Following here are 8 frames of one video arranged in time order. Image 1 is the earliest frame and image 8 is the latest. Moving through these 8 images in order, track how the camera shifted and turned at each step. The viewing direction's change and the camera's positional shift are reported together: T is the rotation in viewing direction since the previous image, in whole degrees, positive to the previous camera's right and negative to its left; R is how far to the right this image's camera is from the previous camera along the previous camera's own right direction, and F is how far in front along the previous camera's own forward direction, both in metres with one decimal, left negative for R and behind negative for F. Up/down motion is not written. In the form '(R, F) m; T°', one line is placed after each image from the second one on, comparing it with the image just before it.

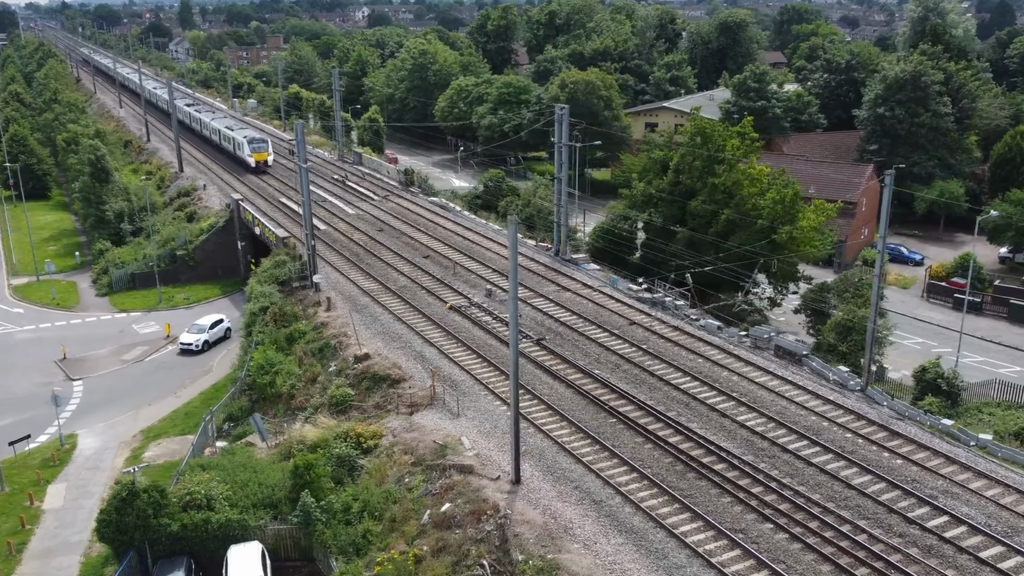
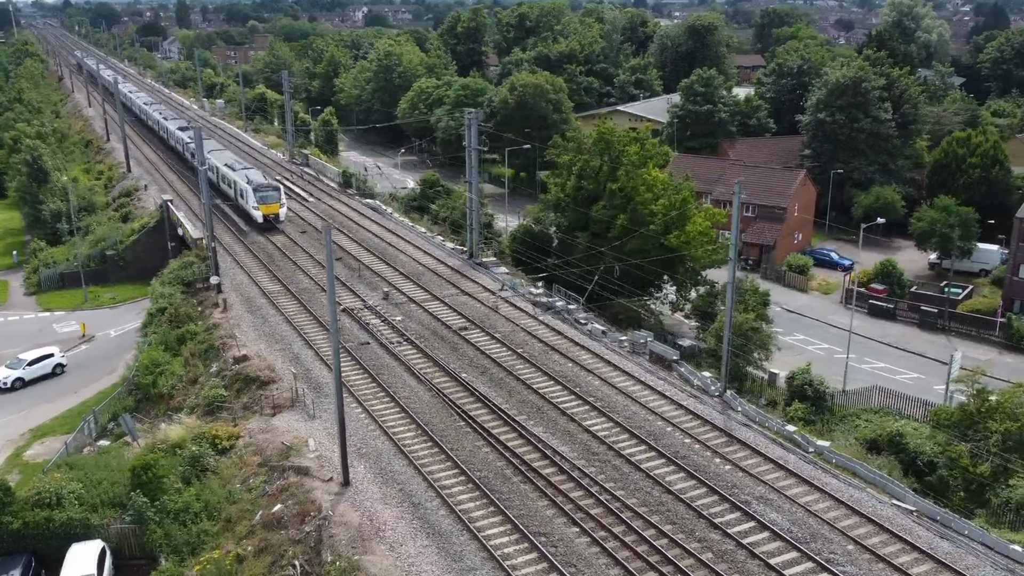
(+3.6, -0.2) m; -1°
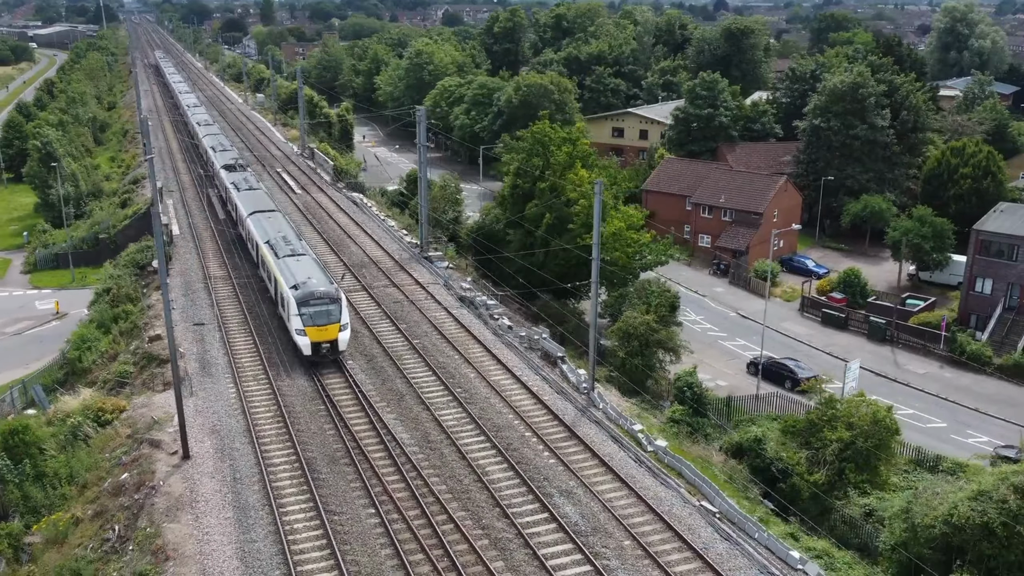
(+5.3, -0.3) m; -5°
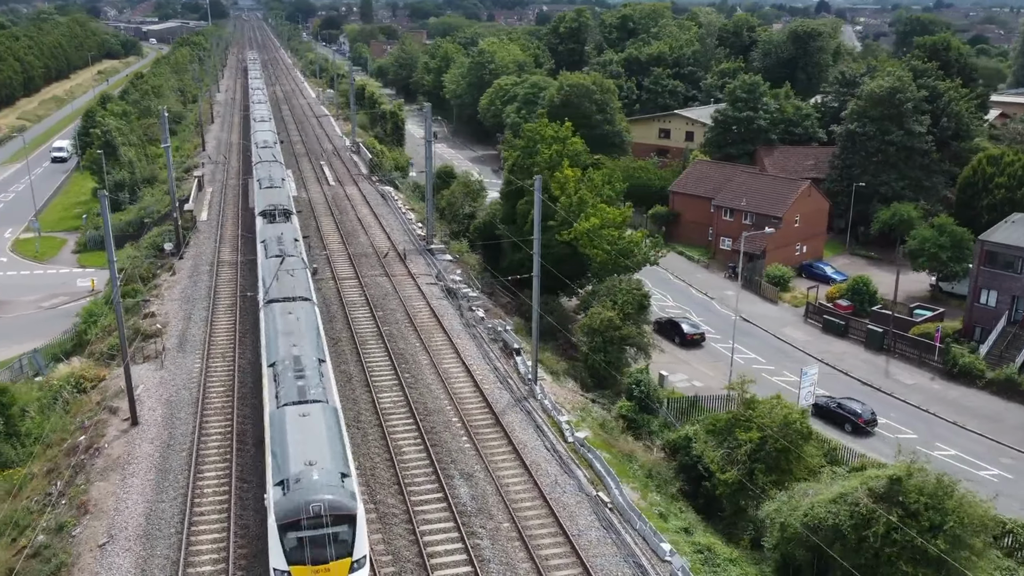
(+3.9, -0.6) m; -6°
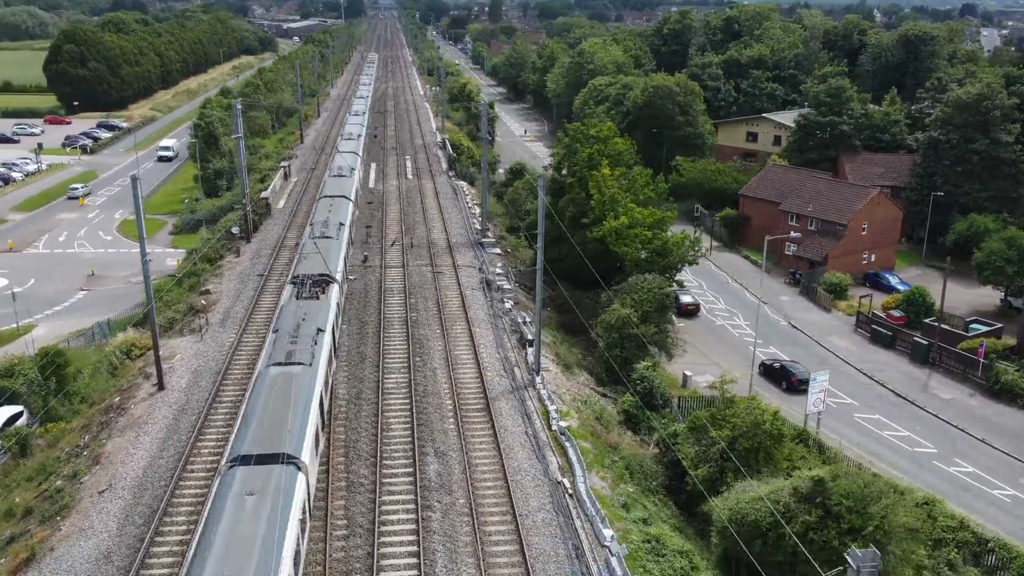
(+3.2, -0.7) m; -8°
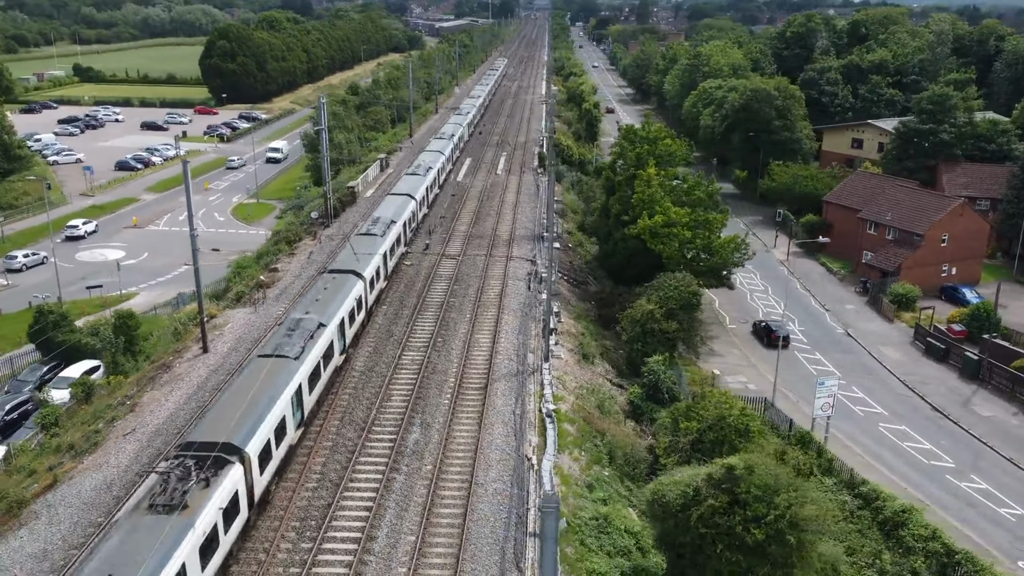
(+3.7, -1.0) m; -9°
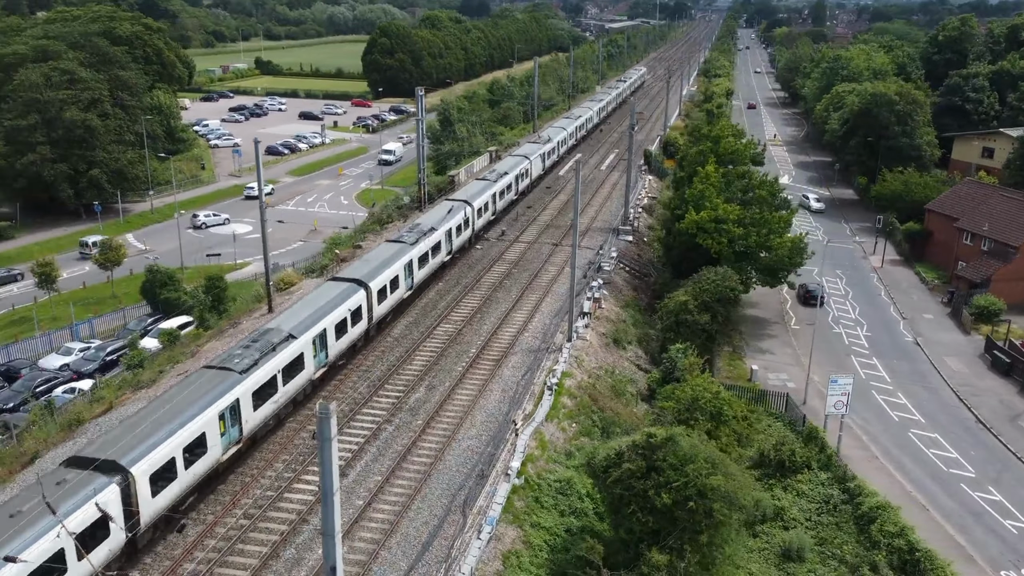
(+4.2, -1.4) m; -10°
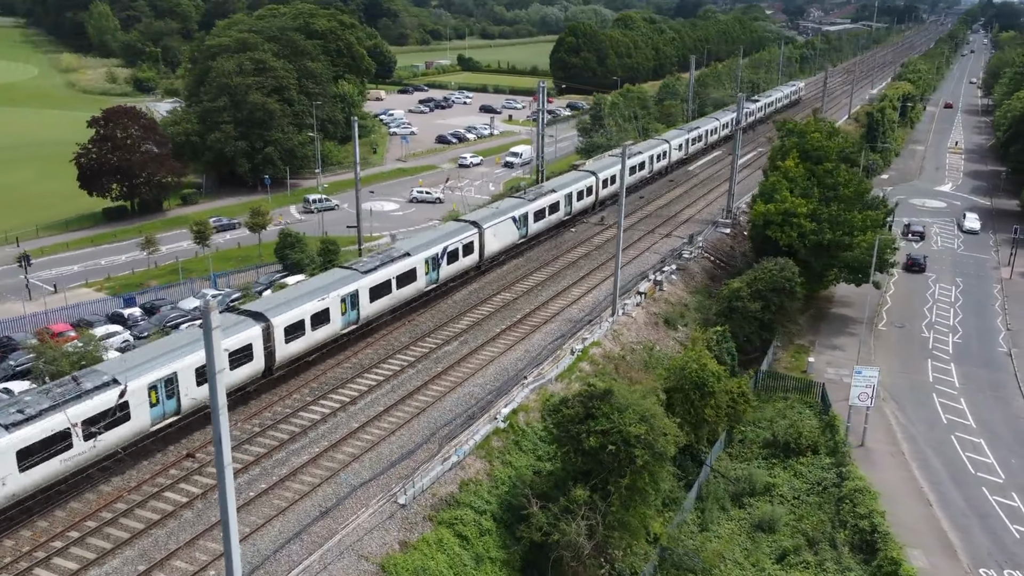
(+5.0, -1.7) m; -13°
